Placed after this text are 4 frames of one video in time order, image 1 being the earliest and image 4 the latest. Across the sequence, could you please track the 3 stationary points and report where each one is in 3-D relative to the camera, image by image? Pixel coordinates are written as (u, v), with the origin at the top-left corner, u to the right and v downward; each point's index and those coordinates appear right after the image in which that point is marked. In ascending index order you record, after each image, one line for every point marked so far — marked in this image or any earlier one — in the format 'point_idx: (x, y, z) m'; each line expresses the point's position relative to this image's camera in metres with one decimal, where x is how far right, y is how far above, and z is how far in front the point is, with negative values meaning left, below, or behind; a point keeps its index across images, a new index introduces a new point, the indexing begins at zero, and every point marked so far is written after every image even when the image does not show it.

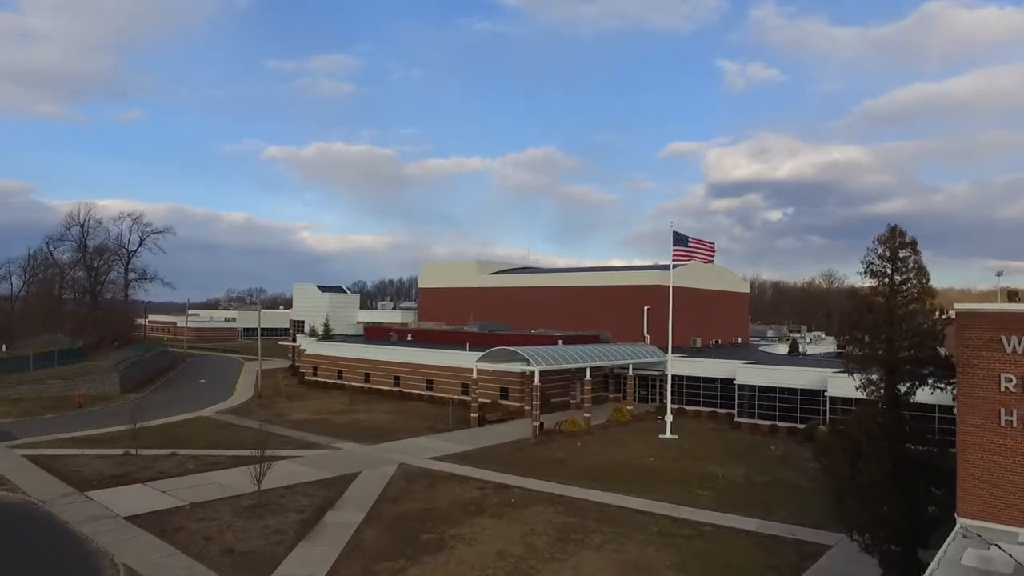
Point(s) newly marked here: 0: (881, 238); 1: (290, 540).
0: (+8.8, +1.2, +16.3) m
1: (-6.3, -7.2, +19.4) m
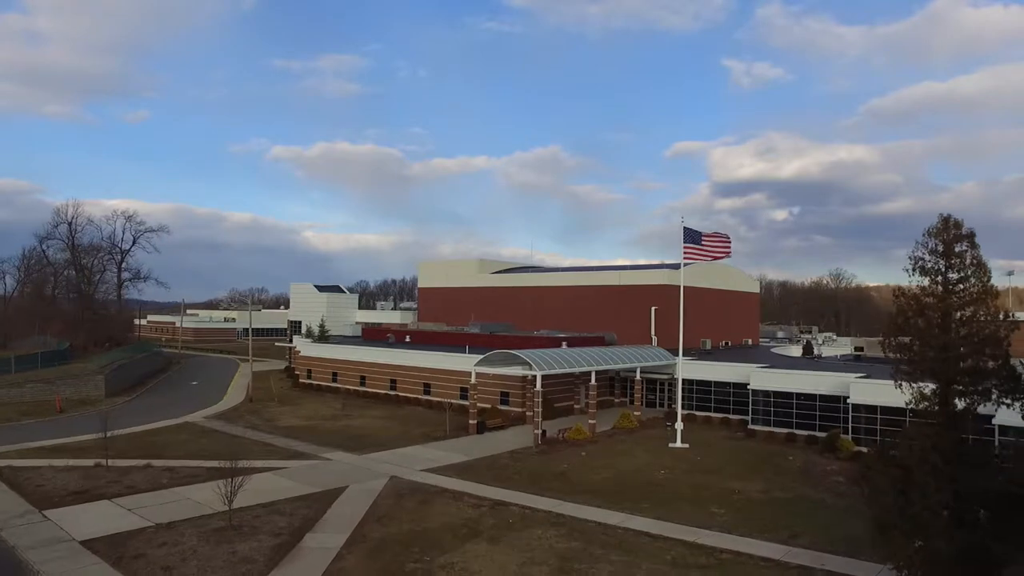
0: (+8.7, +1.2, +14.1) m
1: (-6.4, -7.2, +17.3) m
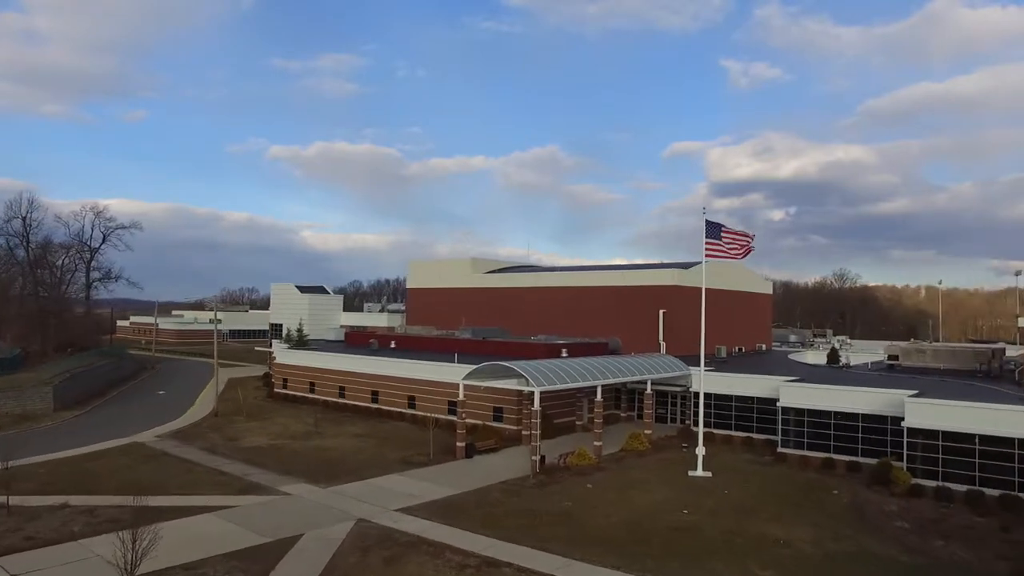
0: (+8.5, +1.1, +9.4) m
1: (-6.6, -7.3, +12.5) m
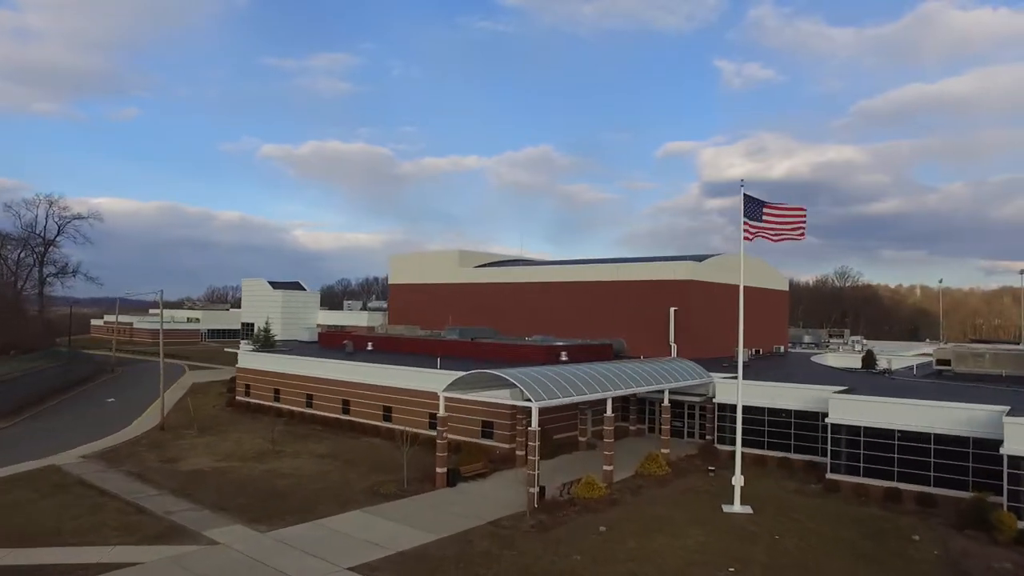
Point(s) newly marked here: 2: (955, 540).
0: (+8.5, +1.4, +3.8) m
1: (-6.8, -6.9, +6.8) m
2: (+12.6, -7.2, +19.3) m
